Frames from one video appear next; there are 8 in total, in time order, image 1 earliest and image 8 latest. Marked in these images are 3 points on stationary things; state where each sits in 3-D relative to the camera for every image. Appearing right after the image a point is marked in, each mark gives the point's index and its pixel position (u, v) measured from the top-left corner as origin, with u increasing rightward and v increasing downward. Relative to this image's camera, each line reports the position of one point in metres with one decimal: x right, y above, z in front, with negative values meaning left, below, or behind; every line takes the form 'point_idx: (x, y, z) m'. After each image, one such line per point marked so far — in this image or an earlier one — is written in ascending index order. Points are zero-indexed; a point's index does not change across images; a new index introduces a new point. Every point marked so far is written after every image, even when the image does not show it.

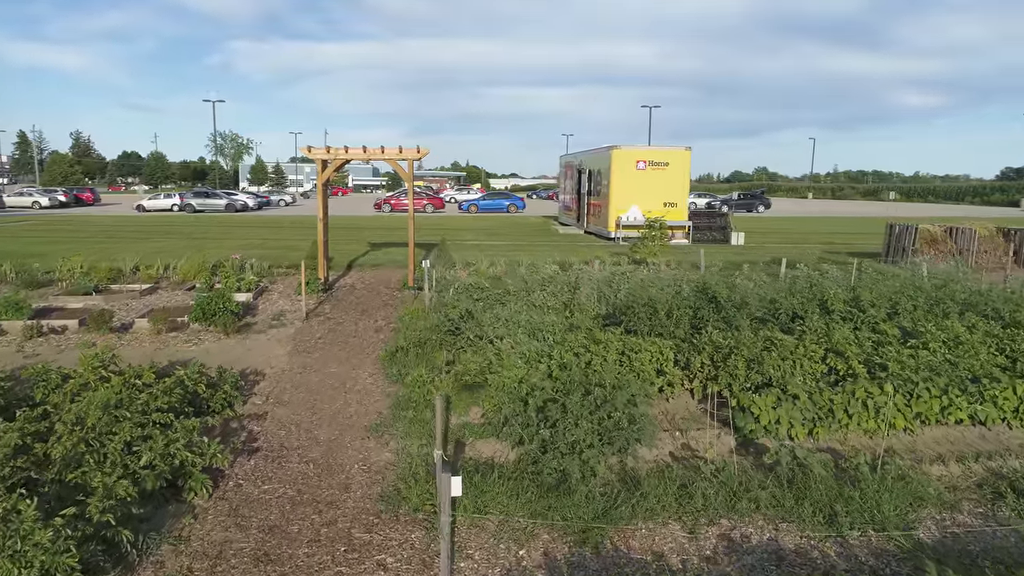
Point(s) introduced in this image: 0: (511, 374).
0: (0.0, -0.8, +7.2) m
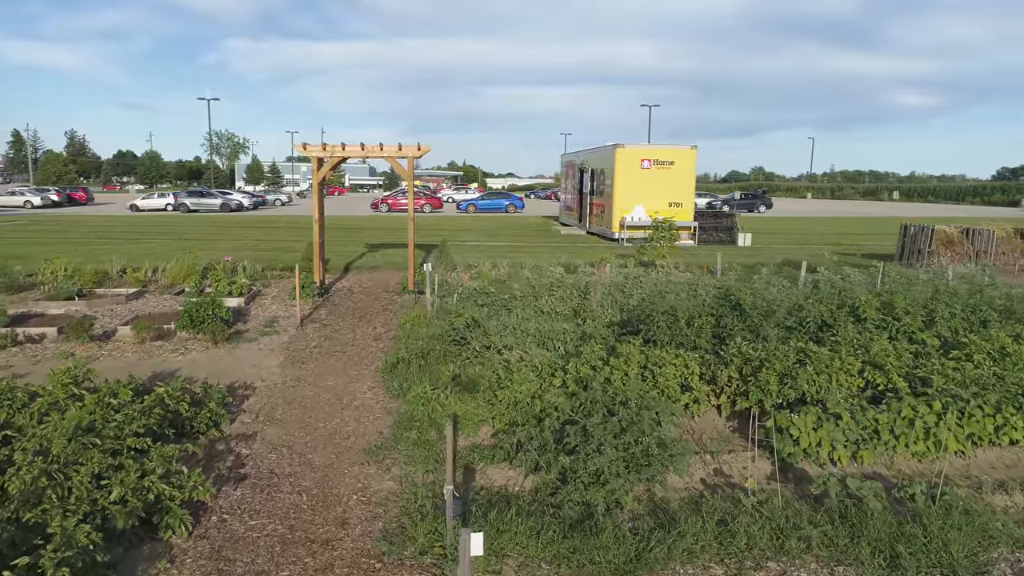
0: (+0.1, -0.9, +6.6) m
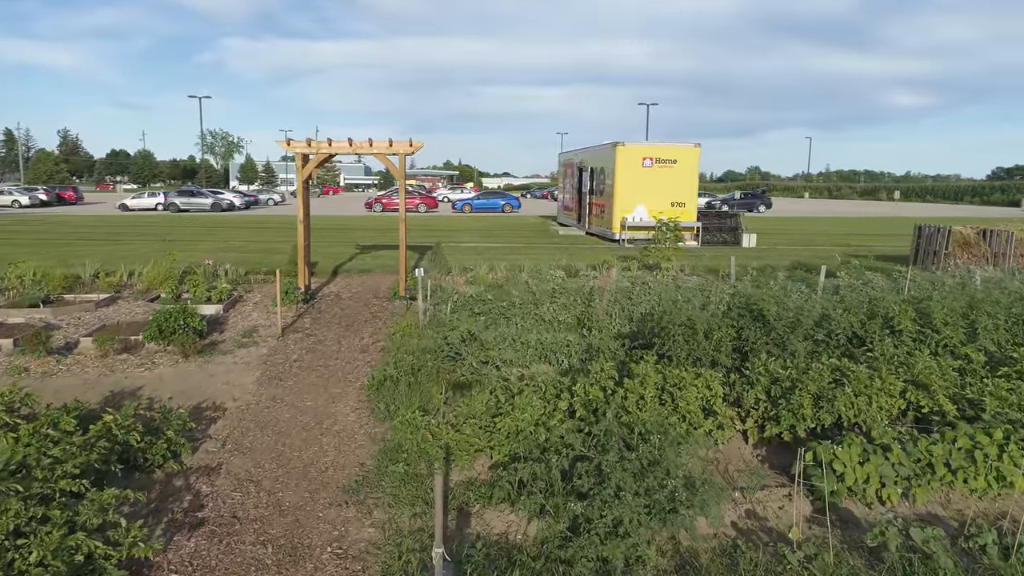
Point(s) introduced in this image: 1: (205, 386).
0: (+0.1, -1.0, +5.8) m
1: (-3.3, -1.0, +7.8) m
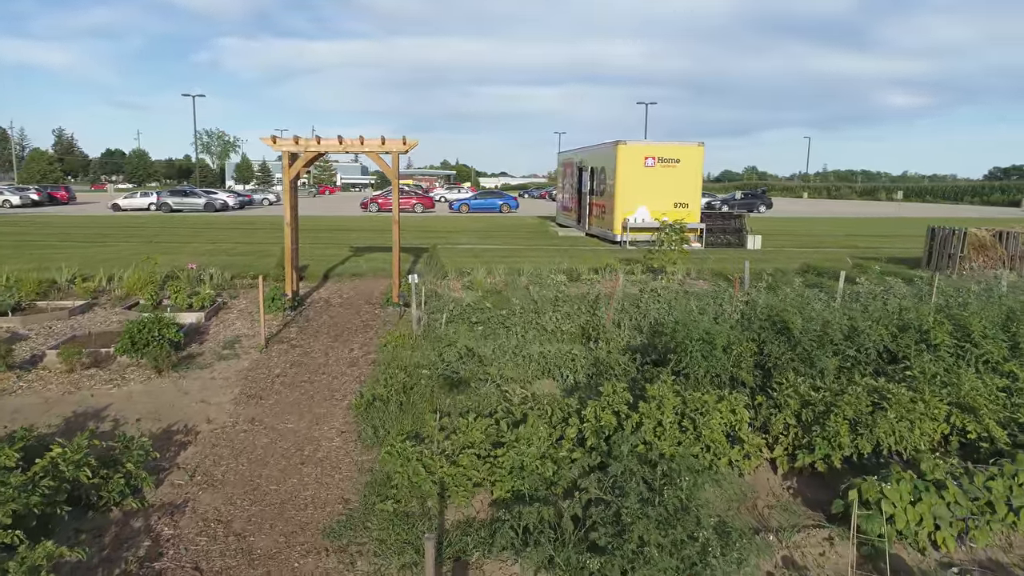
0: (+0.1, -1.1, +5.1) m
1: (-3.2, -1.1, +7.1) m
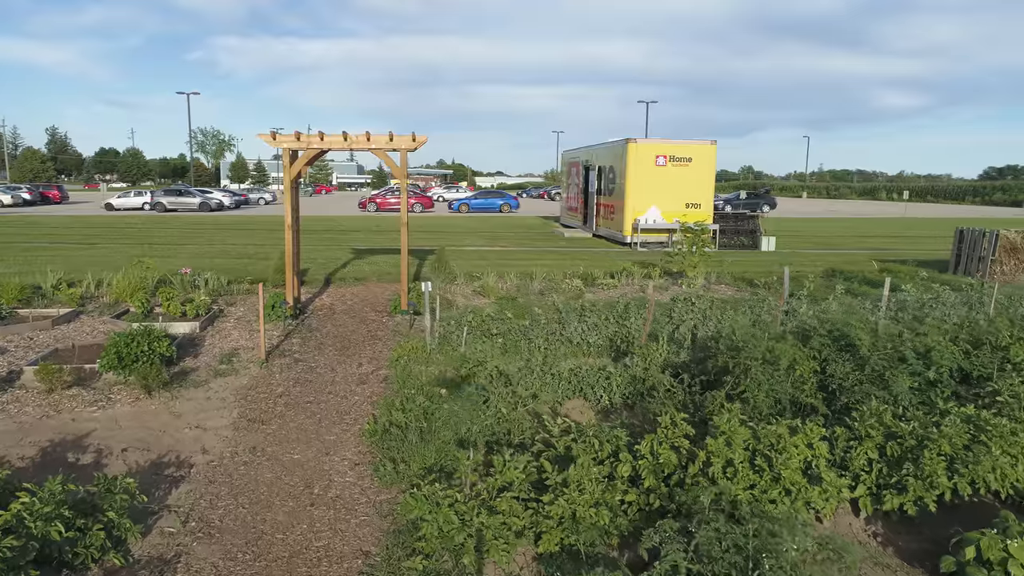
0: (+0.4, -1.2, +4.4) m
1: (-3.0, -1.2, +6.4) m
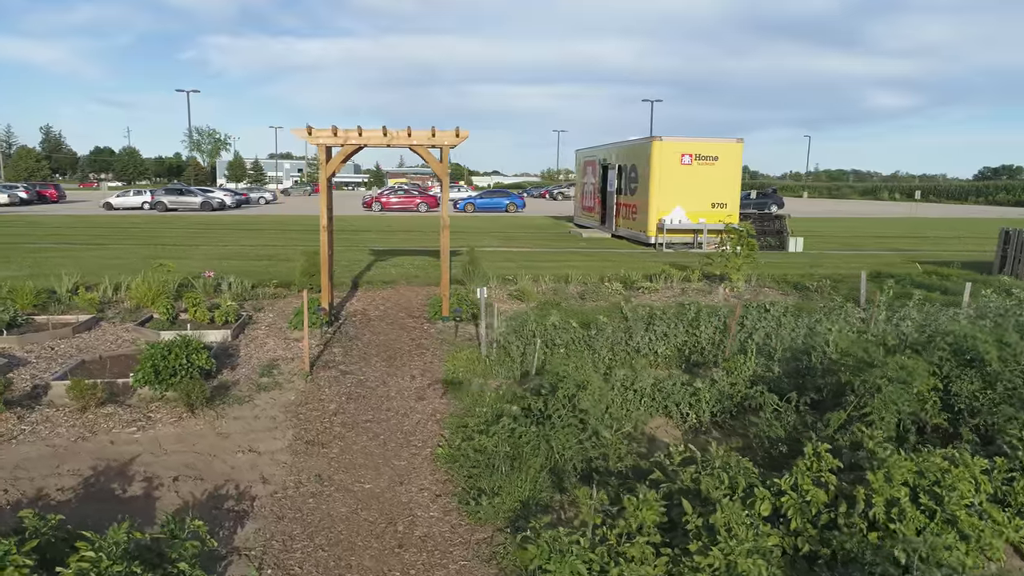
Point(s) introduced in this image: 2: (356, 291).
0: (+1.1, -1.3, +3.8) m
1: (-2.3, -1.3, +5.7) m
2: (-2.7, -0.1, +12.7) m
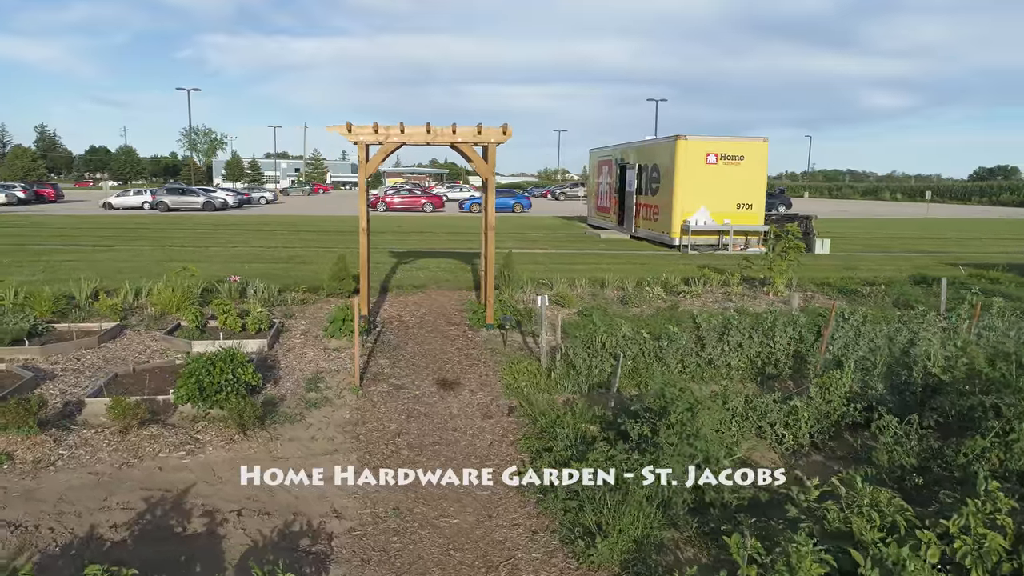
0: (+1.8, -1.4, +3.2) m
1: (-1.6, -1.4, +5.2) m
2: (-2.0, -0.1, +12.1) m
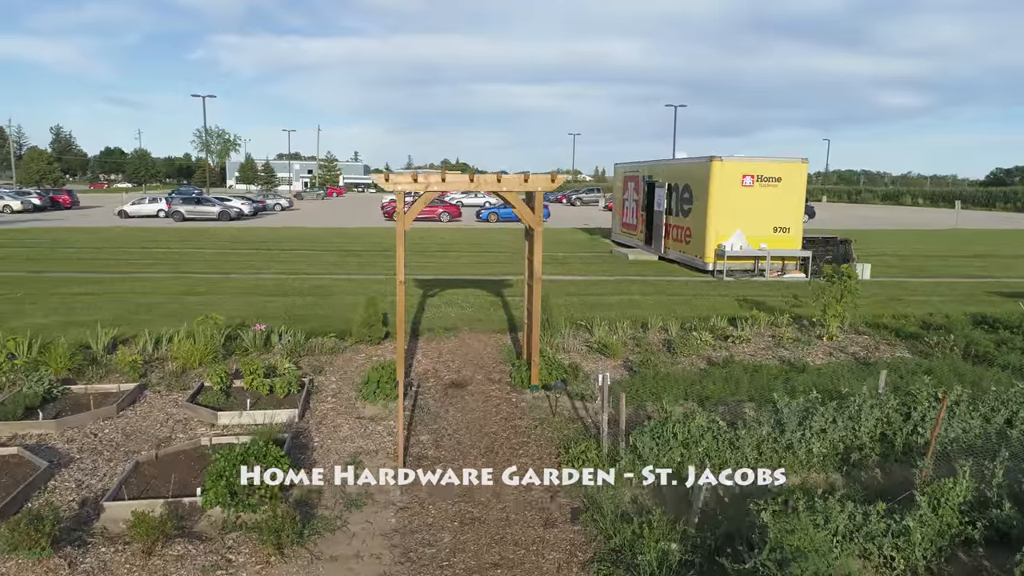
0: (+2.3, -2.1, +2.5) m
1: (-1.1, -2.1, +4.5) m
2: (-1.4, -0.8, +11.4) m
